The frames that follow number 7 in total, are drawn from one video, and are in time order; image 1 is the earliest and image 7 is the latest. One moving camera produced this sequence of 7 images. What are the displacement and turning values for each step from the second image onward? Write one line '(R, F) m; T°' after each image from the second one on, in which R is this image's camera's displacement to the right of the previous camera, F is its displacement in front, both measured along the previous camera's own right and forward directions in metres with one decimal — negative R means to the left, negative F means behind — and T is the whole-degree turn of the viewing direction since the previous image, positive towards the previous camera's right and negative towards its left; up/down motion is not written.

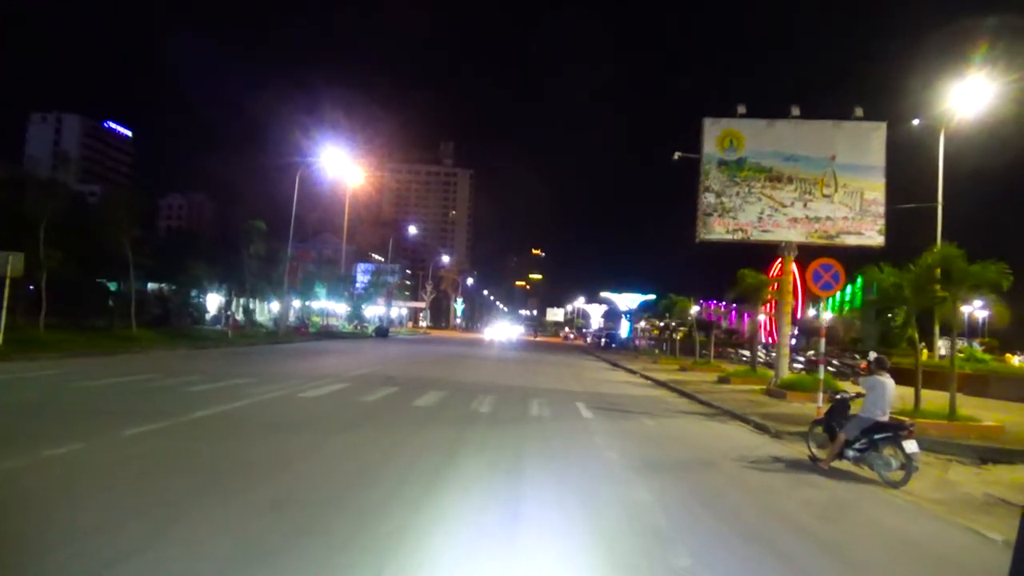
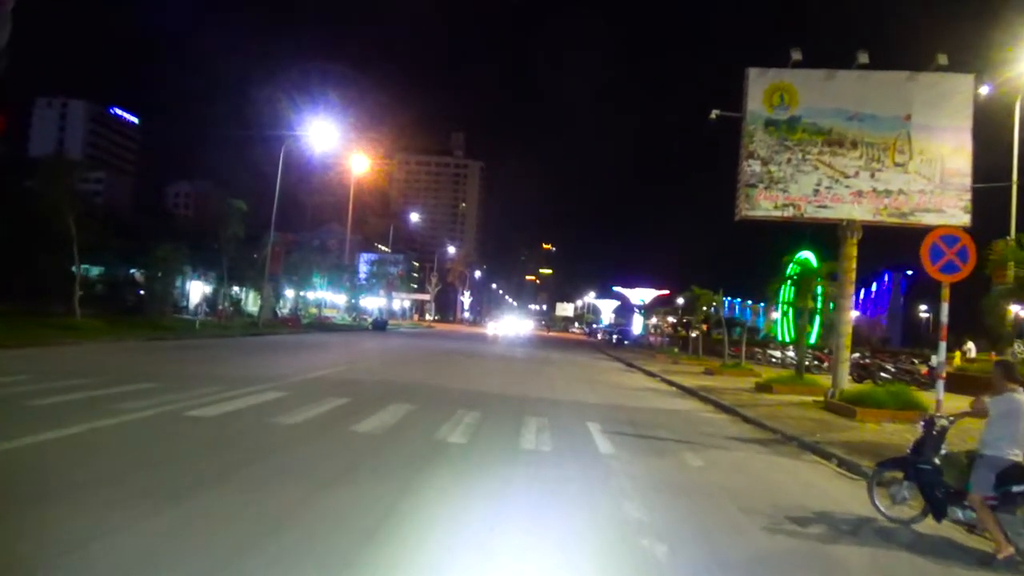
(+0.3, +5.1) m; -1°
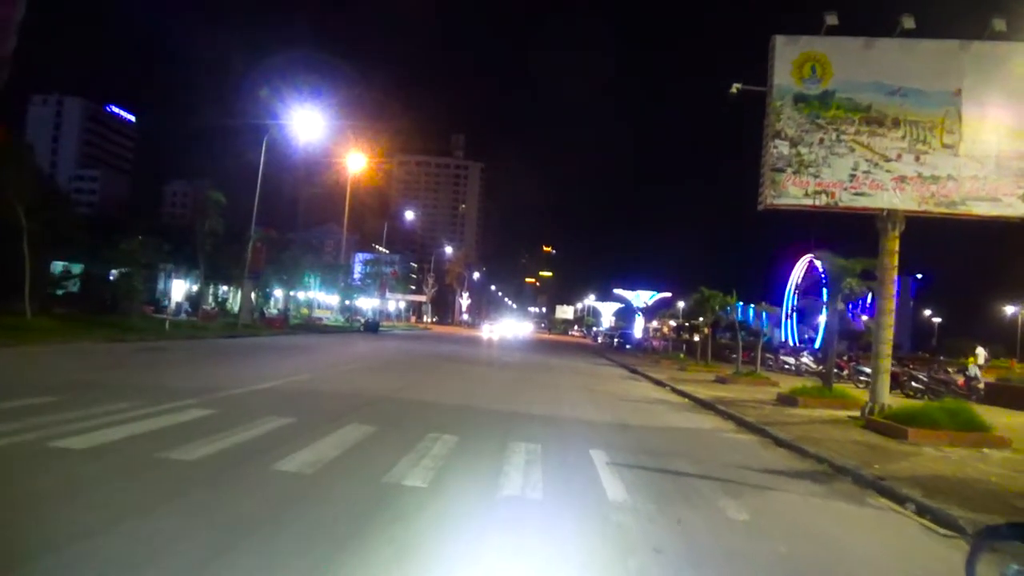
(+0.2, +2.9) m; 0°
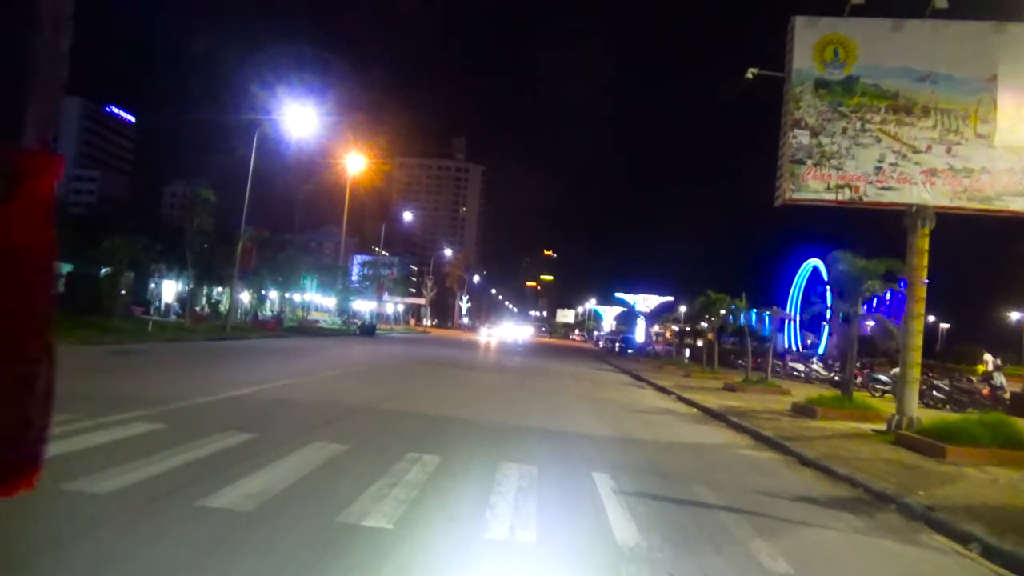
(+0.1, +1.6) m; 0°
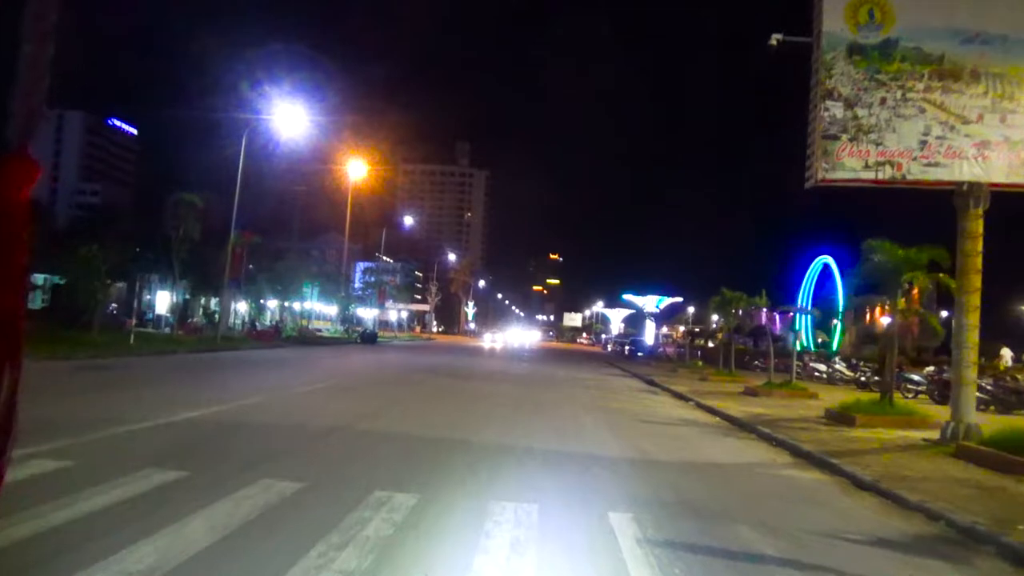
(+0.1, +2.1) m; 0°
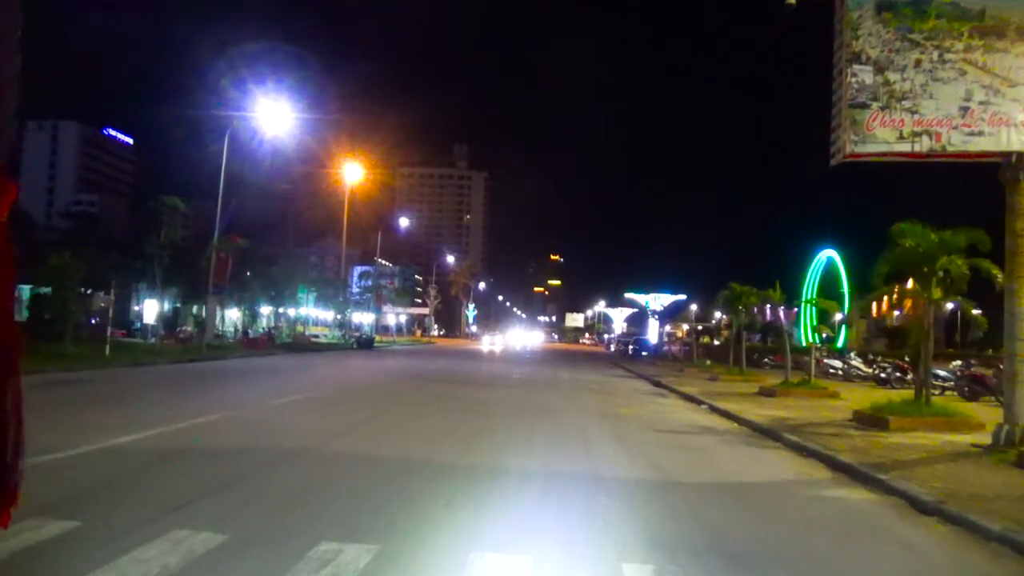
(+0.2, +1.8) m; 0°
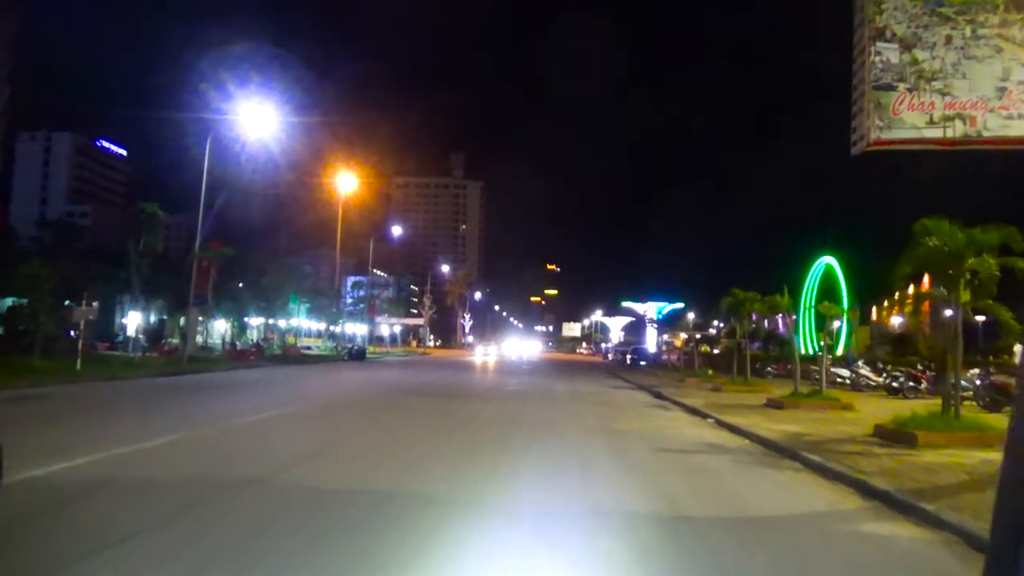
(+0.1, +1.5) m; 0°
